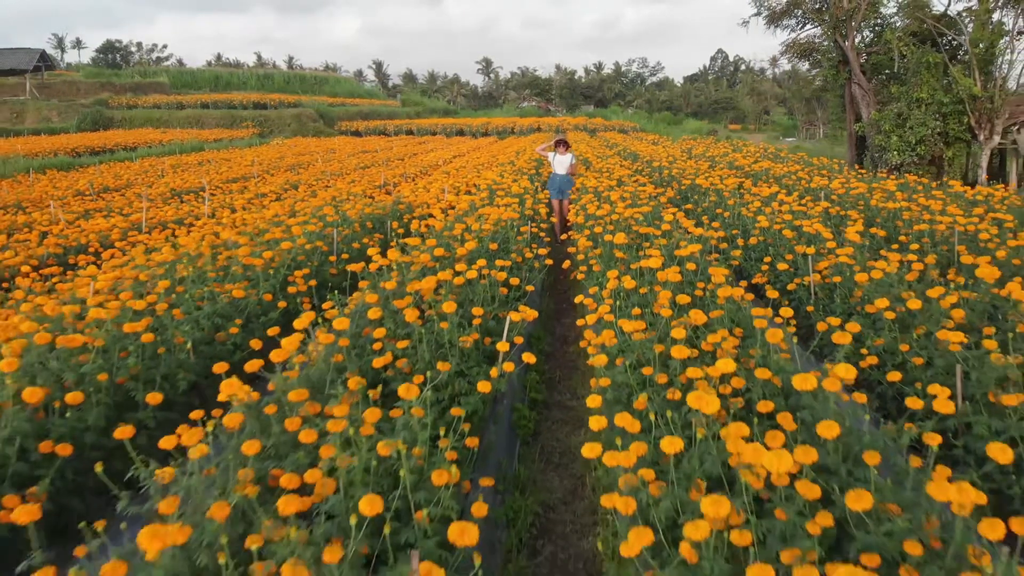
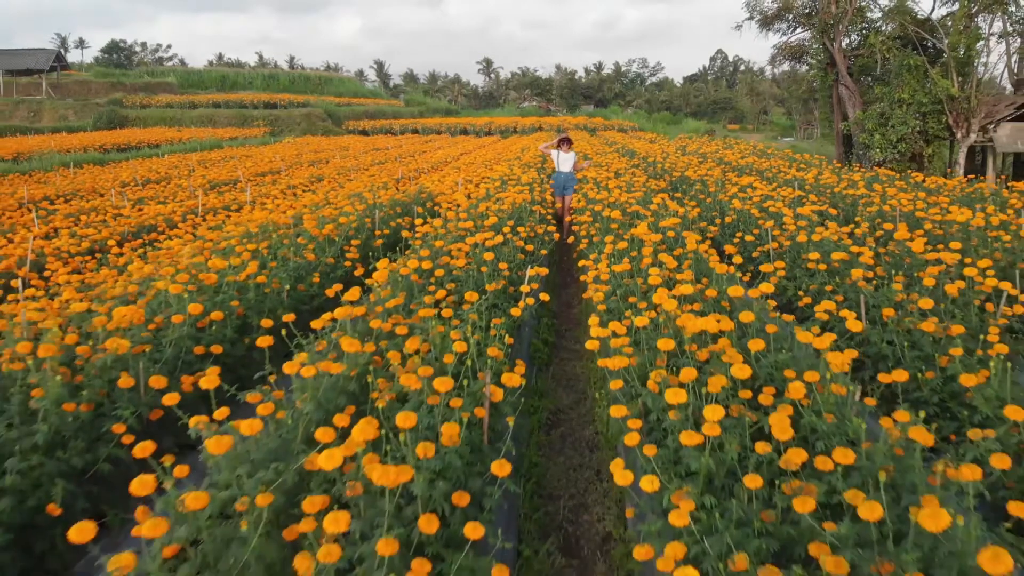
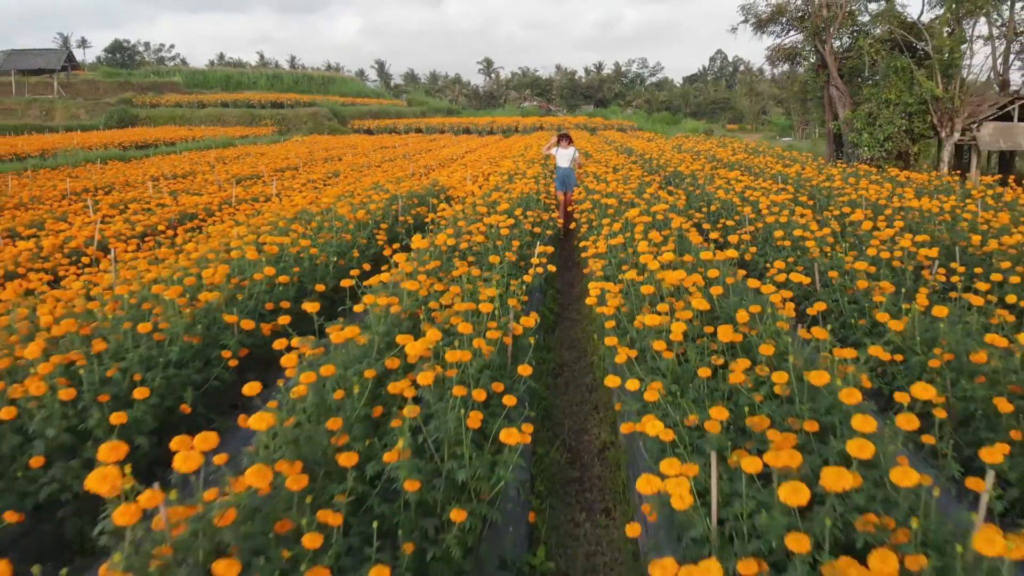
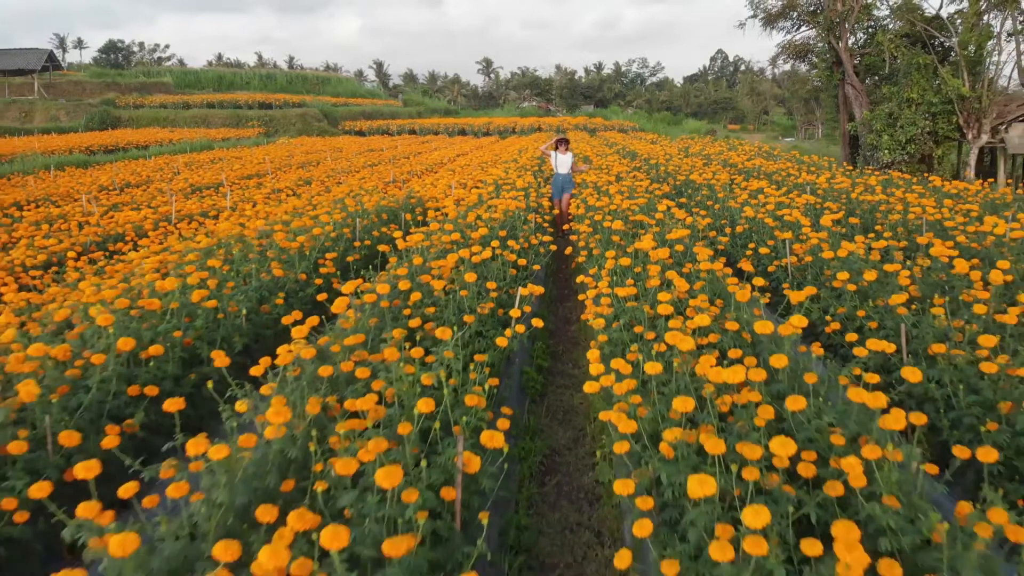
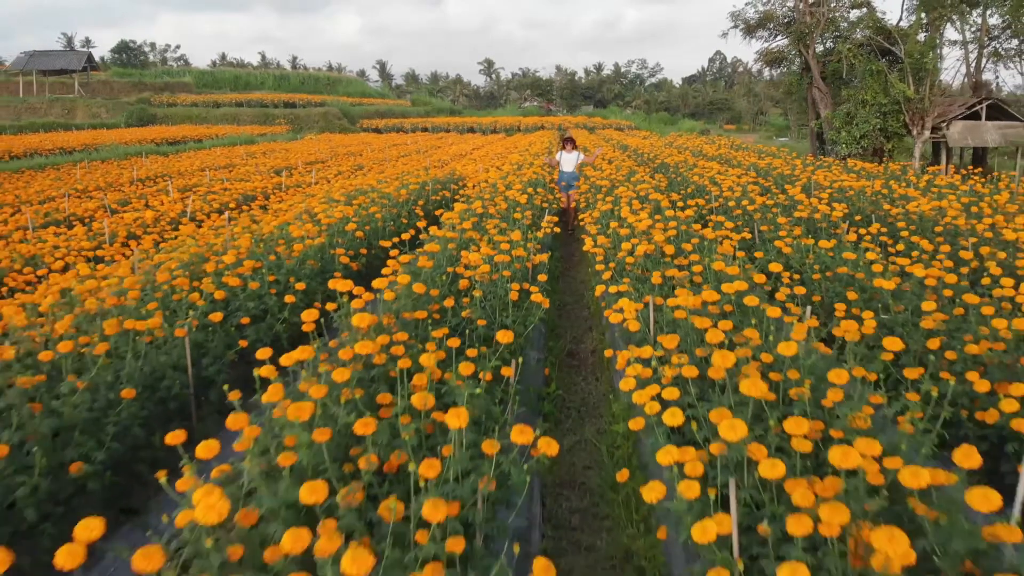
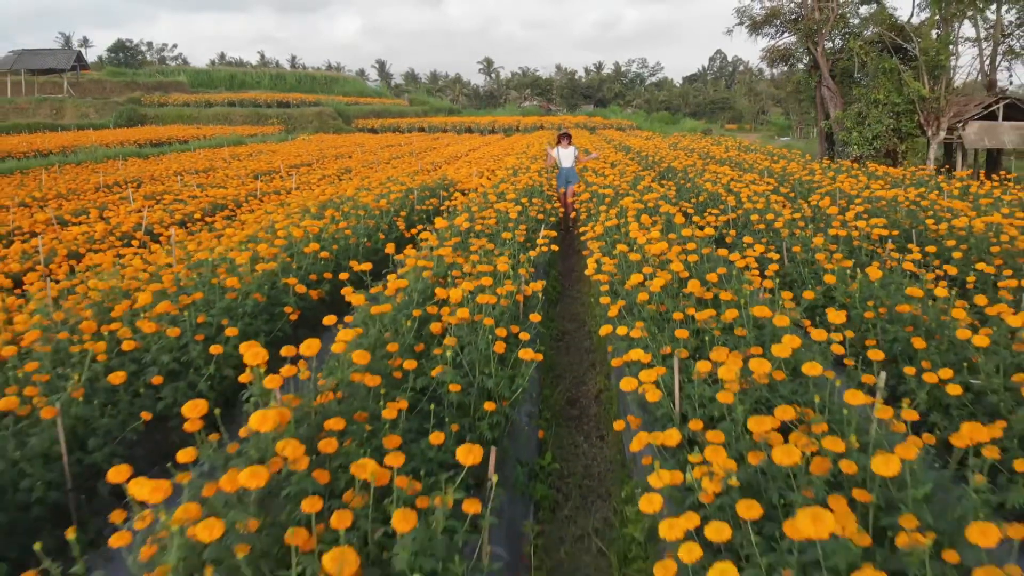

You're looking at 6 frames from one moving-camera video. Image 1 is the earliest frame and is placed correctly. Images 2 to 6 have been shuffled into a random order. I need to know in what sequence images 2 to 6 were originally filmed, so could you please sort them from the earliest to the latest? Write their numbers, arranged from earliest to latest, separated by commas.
4, 2, 3, 6, 5
